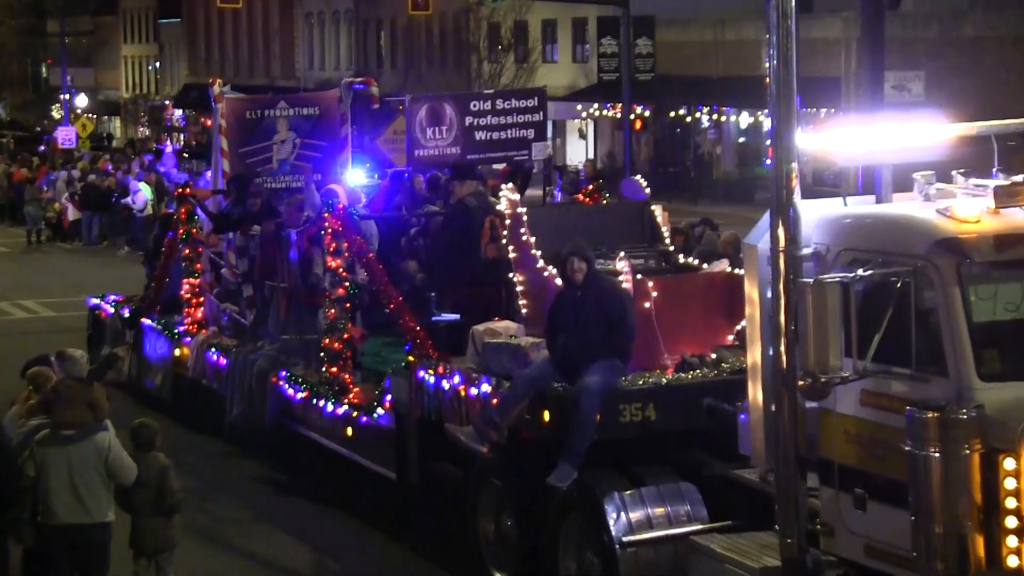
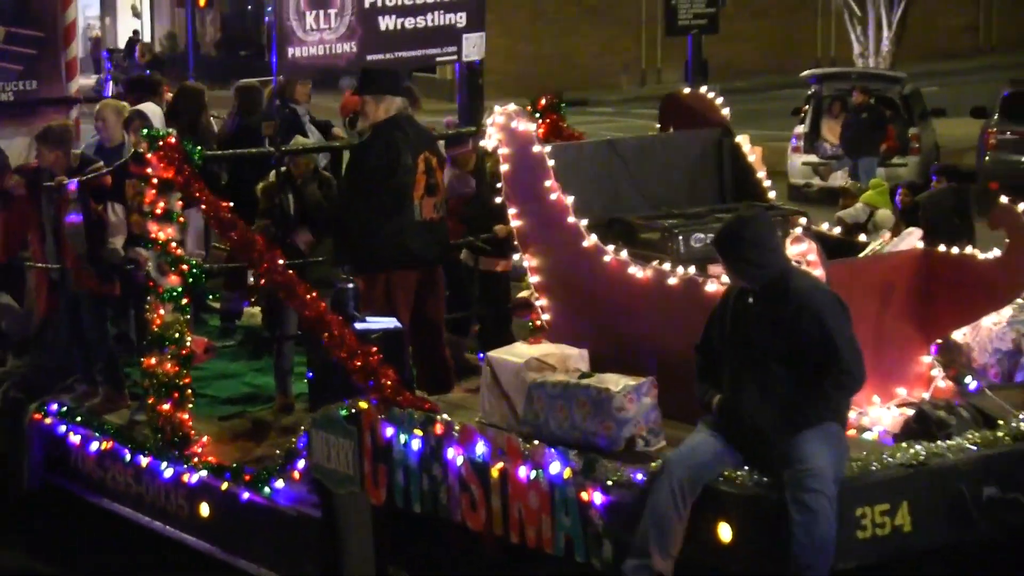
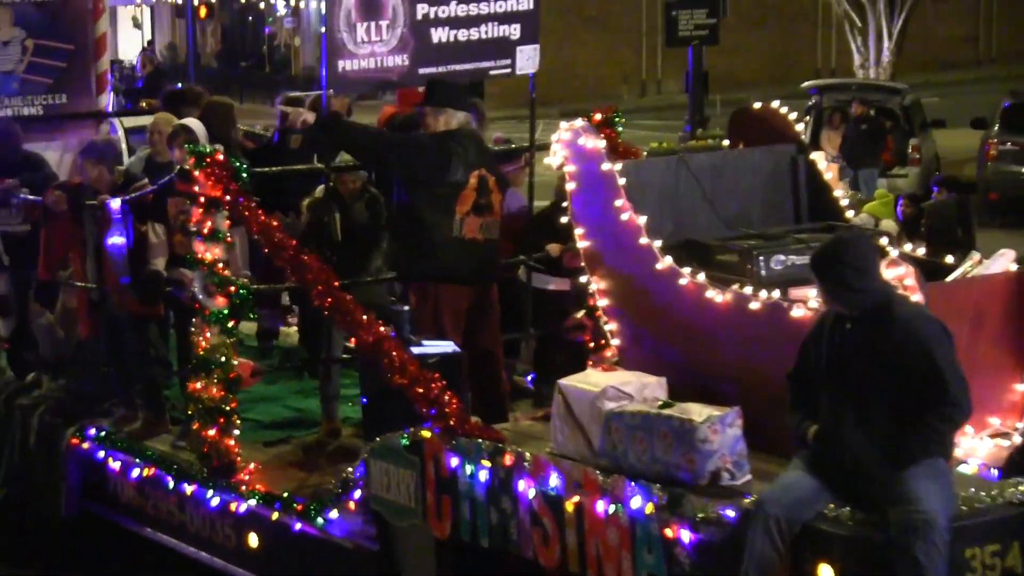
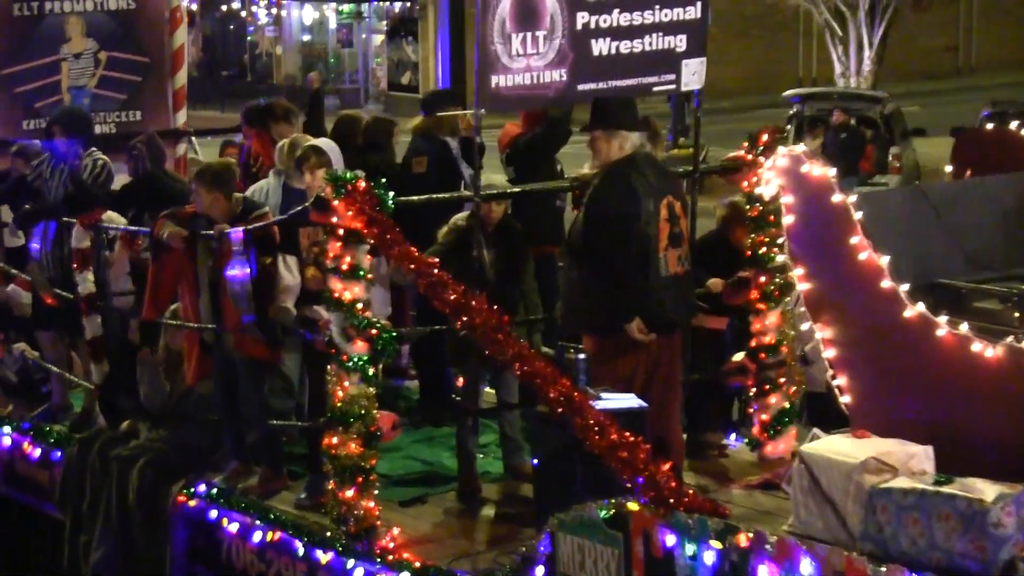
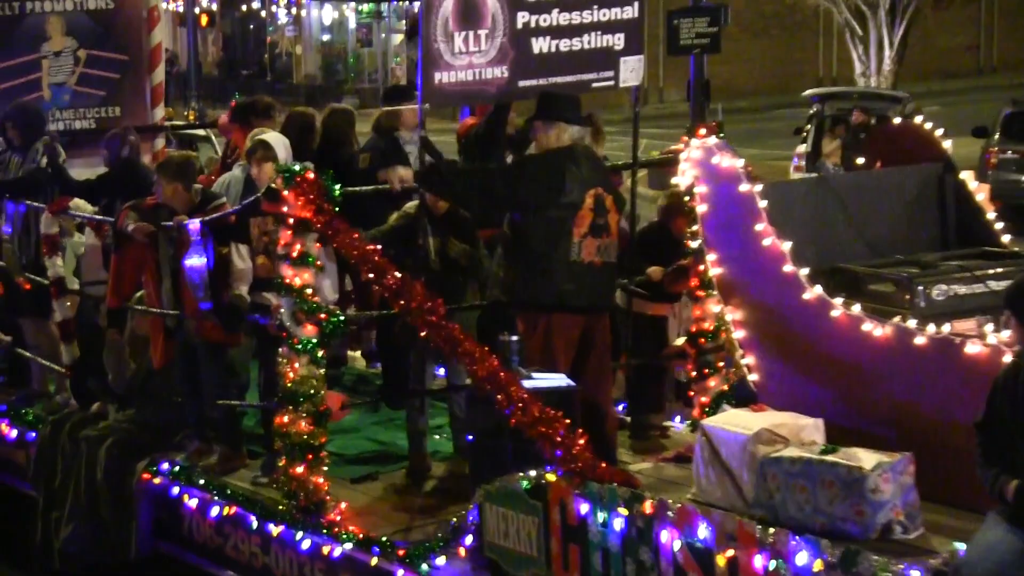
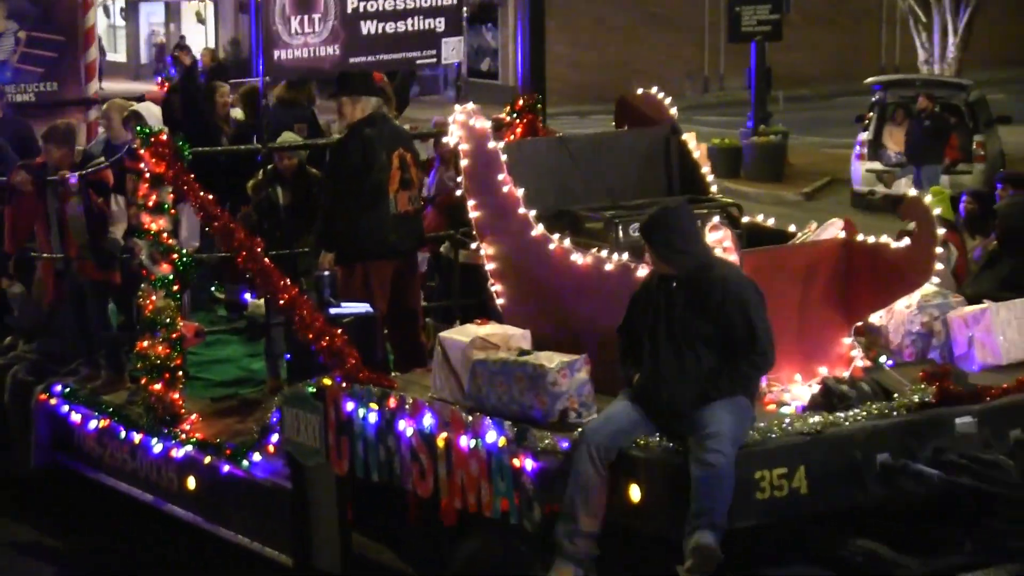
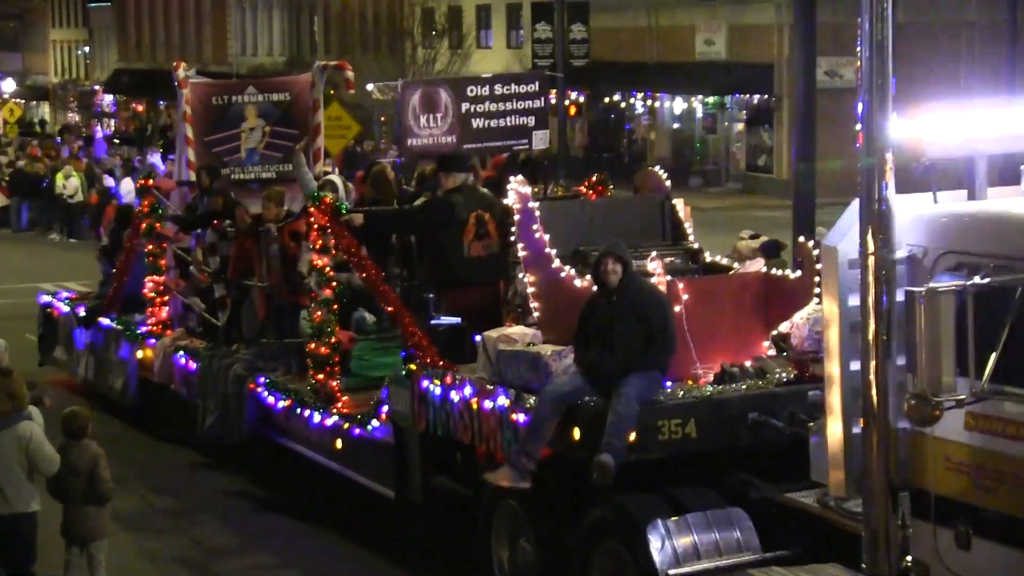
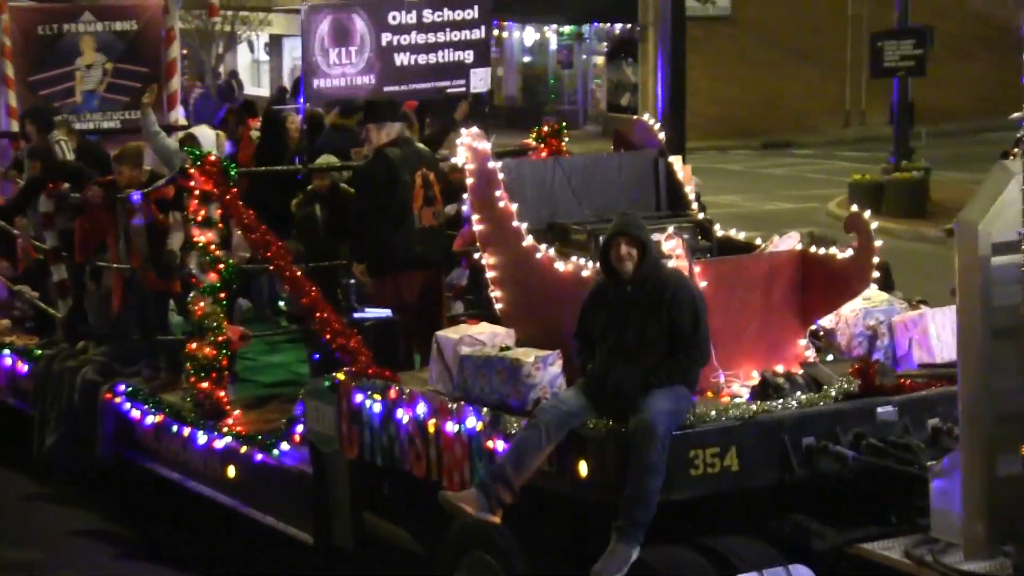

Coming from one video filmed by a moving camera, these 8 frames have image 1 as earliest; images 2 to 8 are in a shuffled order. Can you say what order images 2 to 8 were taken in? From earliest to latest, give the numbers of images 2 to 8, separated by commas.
7, 8, 6, 2, 3, 5, 4
